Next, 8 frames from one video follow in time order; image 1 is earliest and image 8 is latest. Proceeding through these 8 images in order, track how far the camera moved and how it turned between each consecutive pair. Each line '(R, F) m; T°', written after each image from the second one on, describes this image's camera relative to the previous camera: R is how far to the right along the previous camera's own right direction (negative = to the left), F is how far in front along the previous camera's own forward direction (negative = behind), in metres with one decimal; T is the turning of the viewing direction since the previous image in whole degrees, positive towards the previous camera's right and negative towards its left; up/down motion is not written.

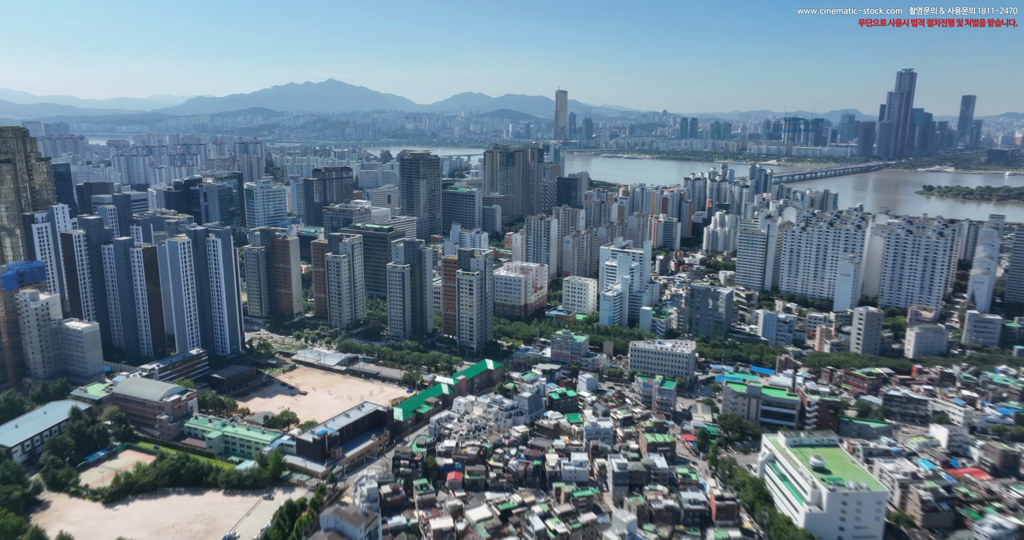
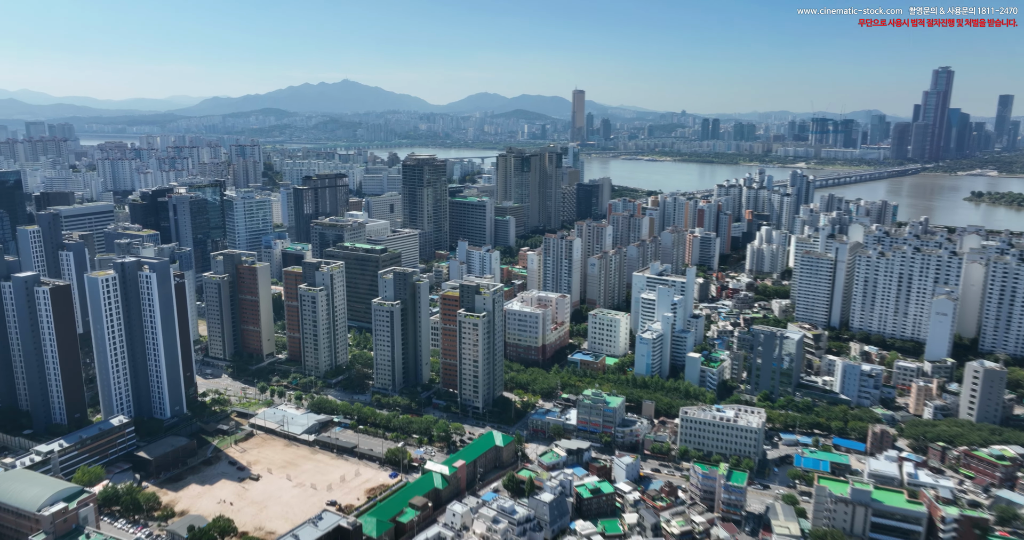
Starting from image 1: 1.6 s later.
(0.0, +9.9) m; -1°
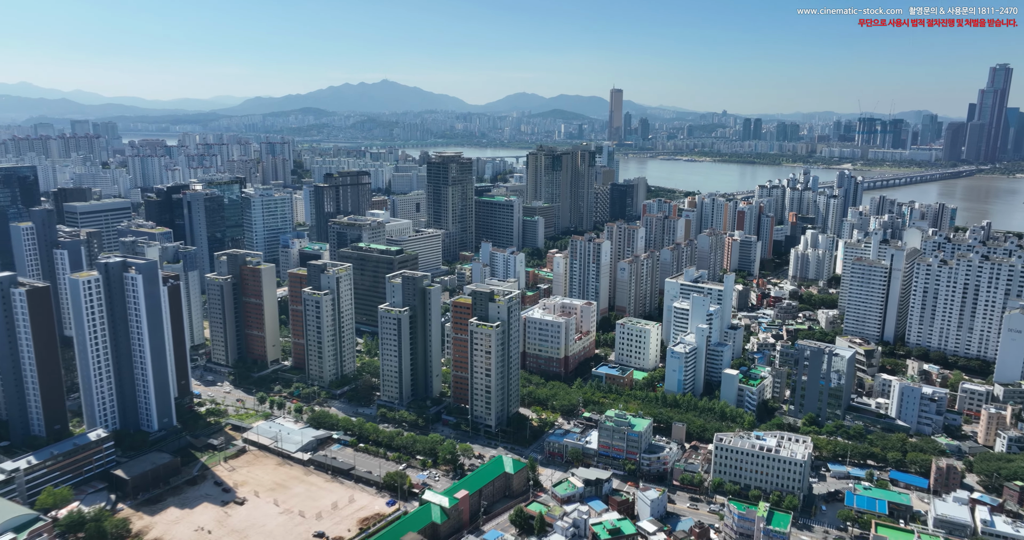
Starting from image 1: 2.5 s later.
(+0.9, +3.5) m; -3°
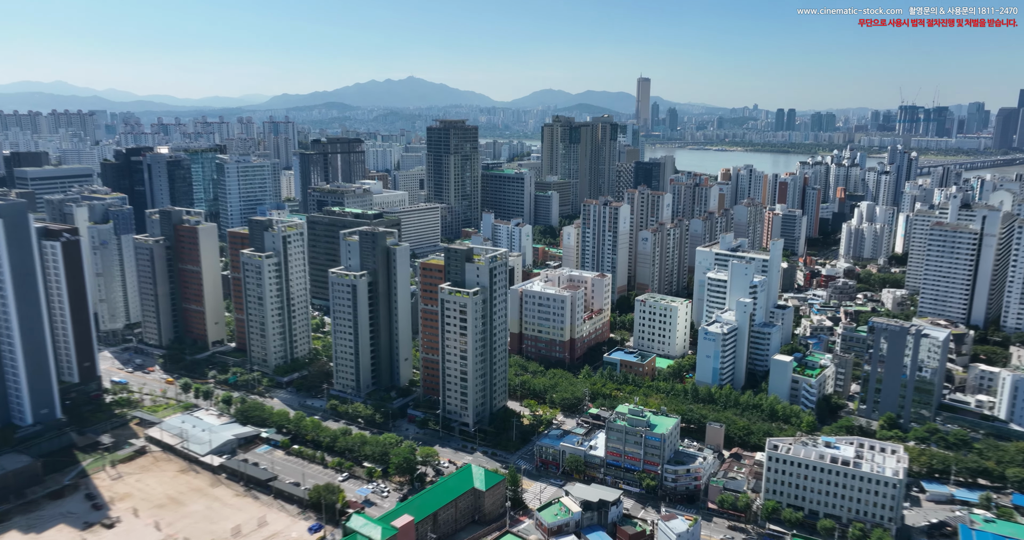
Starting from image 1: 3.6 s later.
(+1.6, +8.3) m; -2°
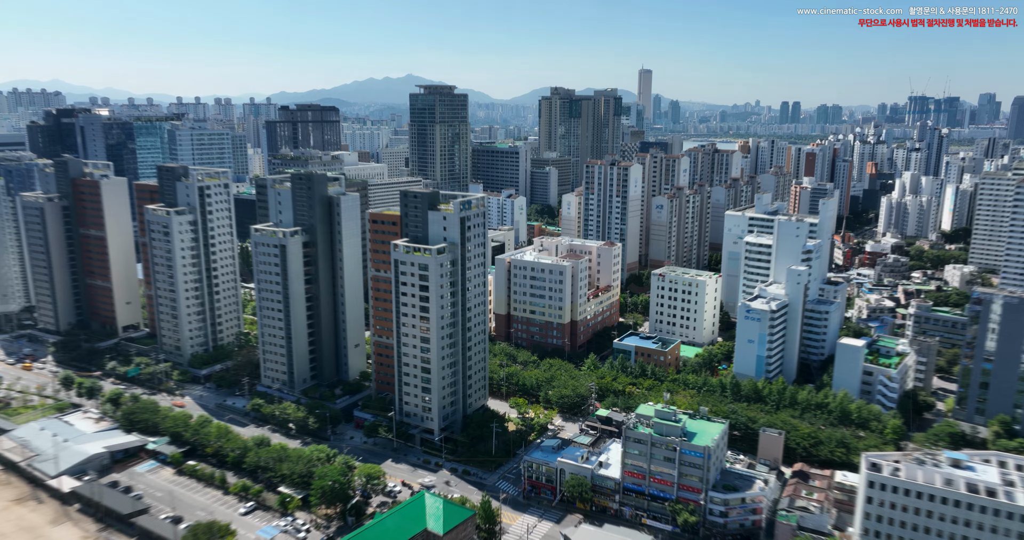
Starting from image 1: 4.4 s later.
(+0.6, +7.2) m; 0°
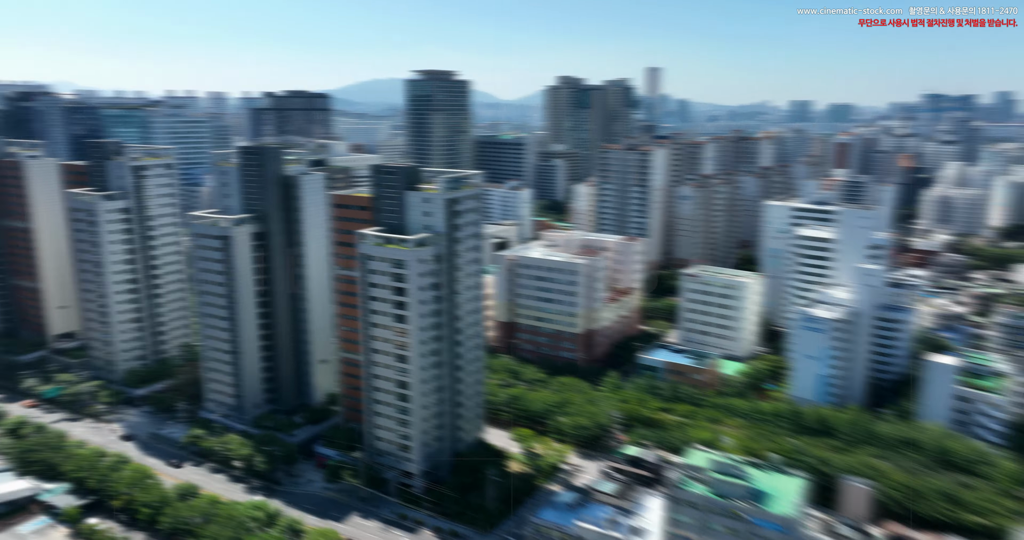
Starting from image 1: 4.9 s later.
(+0.1, +4.5) m; 0°
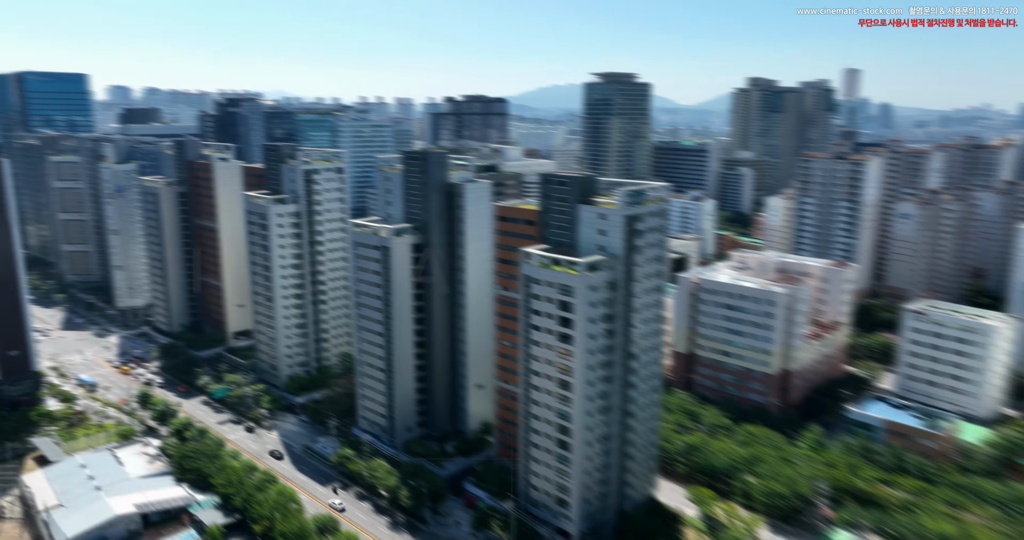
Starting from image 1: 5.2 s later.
(-0.3, +2.2) m; -14°
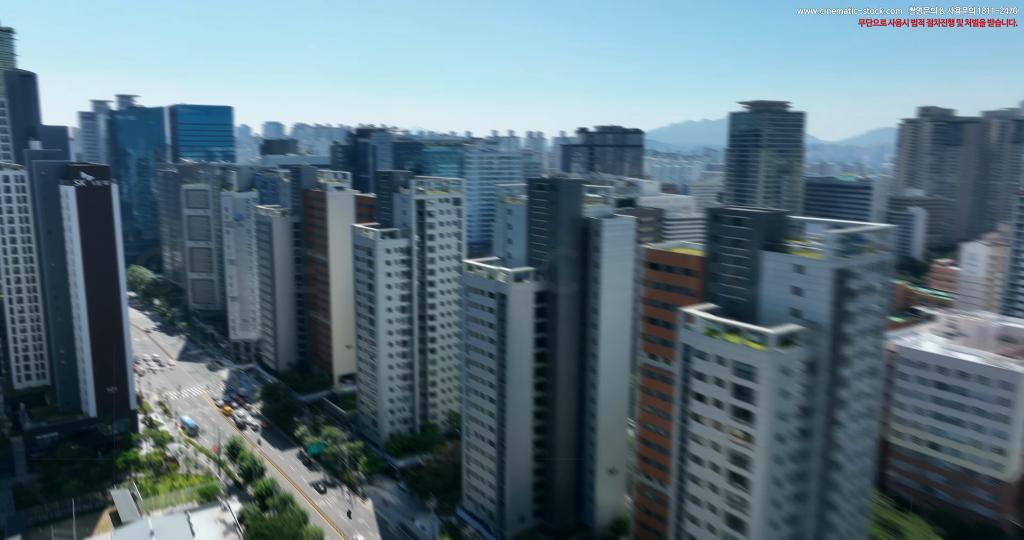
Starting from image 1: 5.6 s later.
(-0.4, +3.2) m; -10°
